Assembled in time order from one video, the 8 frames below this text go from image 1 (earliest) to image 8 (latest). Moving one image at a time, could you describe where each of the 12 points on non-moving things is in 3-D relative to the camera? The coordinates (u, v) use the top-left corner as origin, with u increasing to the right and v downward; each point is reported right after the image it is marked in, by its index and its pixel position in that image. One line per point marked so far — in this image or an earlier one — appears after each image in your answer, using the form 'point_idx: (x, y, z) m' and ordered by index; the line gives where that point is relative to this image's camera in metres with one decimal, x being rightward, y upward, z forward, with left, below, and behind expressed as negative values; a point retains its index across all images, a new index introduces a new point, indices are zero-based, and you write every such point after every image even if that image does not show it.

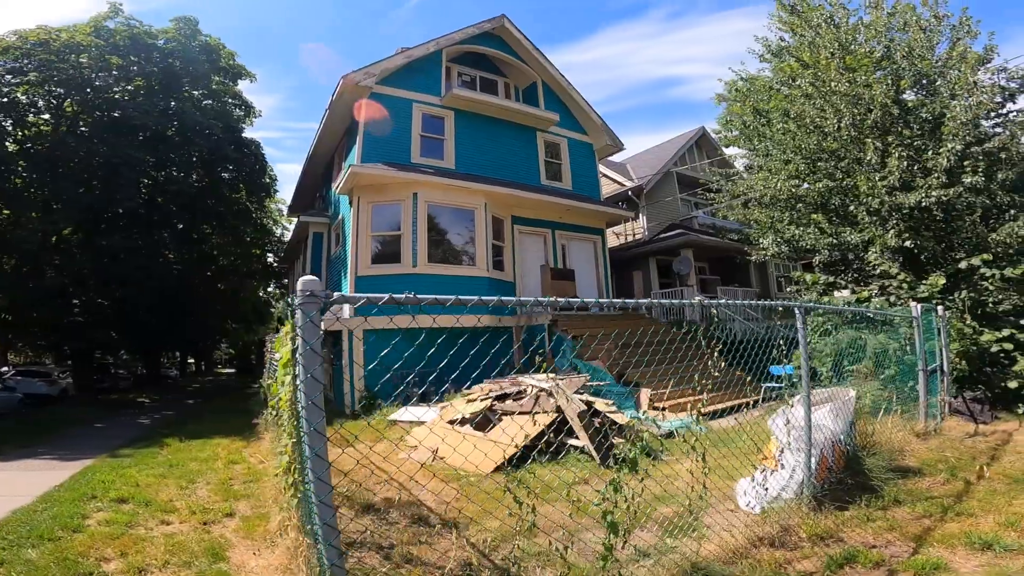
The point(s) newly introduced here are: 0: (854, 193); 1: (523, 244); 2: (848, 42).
0: (+7.5, +2.0, +11.4) m
1: (+0.3, +1.1, +12.8) m
2: (+7.9, +5.5, +12.0) m
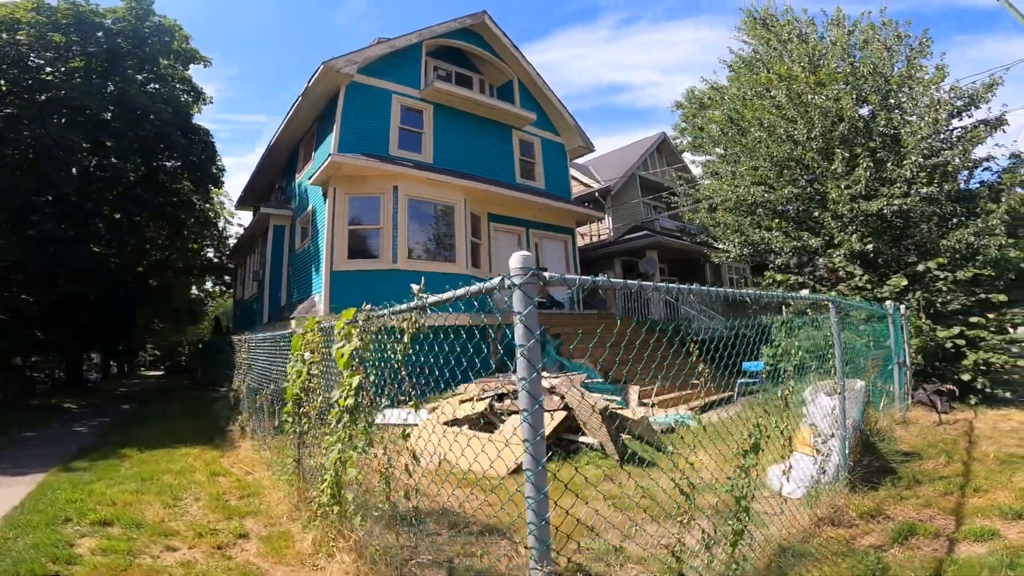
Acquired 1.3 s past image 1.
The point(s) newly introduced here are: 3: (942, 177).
0: (+7.0, +1.9, +11.9) m
1: (-0.3, +1.1, +12.5) m
2: (+7.4, +5.4, +12.6) m
3: (+8.9, +2.3, +10.9) m
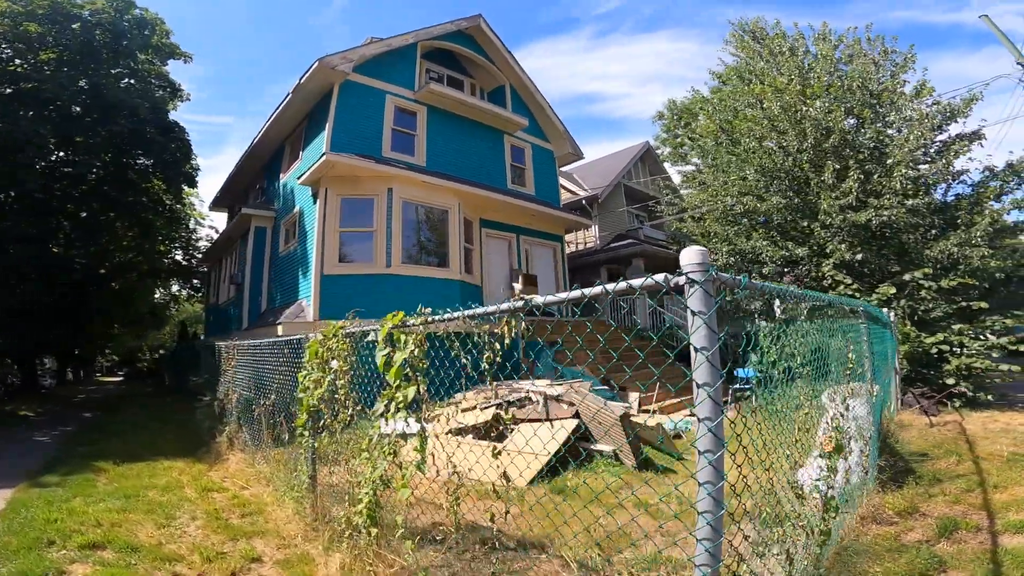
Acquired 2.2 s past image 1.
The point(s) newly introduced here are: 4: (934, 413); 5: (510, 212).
0: (+6.8, +1.7, +12.1) m
1: (-0.5, +0.9, +12.3) m
2: (+7.2, +5.2, +12.9) m
3: (+8.7, +2.1, +11.2) m
4: (+7.2, -2.2, +9.0) m
5: (-0.1, +1.8, +12.4) m
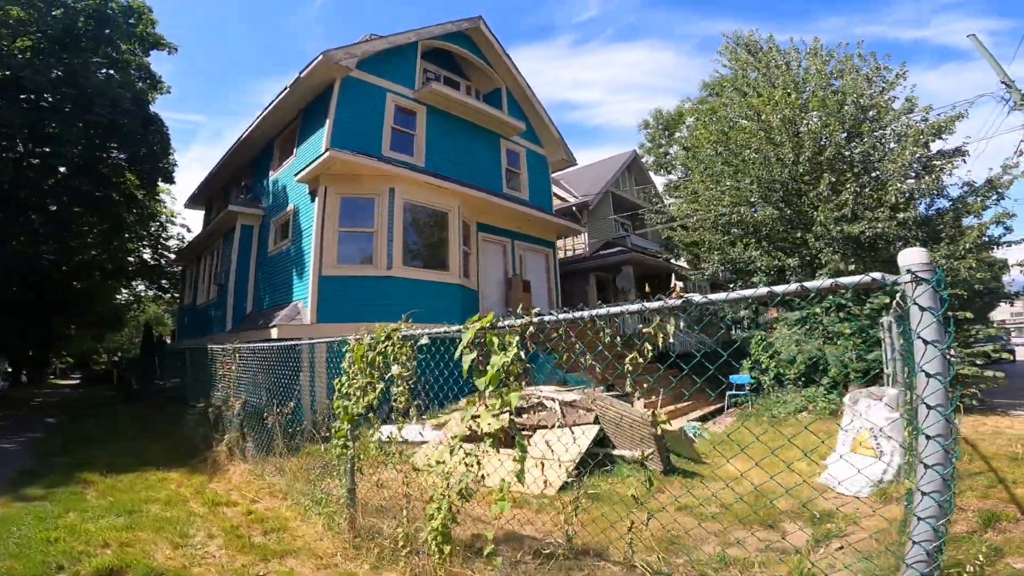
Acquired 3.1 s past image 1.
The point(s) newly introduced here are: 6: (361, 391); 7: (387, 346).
0: (+6.8, +1.5, +12.3) m
1: (-0.6, +0.8, +12.1) m
2: (+7.1, +5.0, +13.2) m
3: (+8.7, +1.9, +11.6) m
4: (+7.2, -2.3, +9.2) m
5: (-0.1, +1.7, +12.2) m
6: (-1.0, -0.7, +3.4) m
7: (-0.7, -0.4, +3.2) m
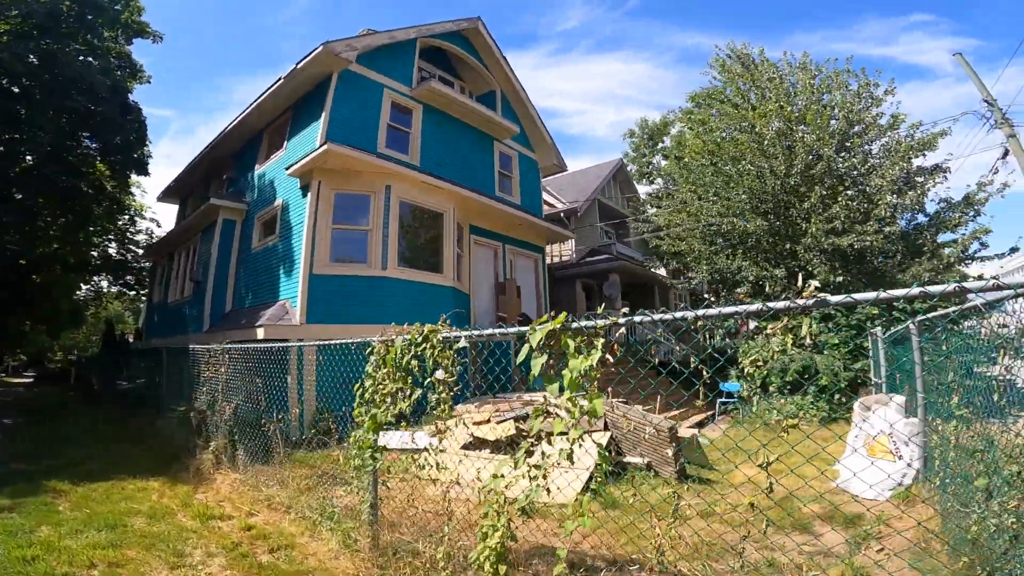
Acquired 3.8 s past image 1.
0: (+6.6, +1.2, +12.5) m
1: (-0.8, +0.7, +11.8) m
2: (+7.0, +4.7, +13.4) m
3: (+8.6, +1.6, +11.8) m
4: (+7.1, -2.6, +9.4) m
5: (-0.3, +1.6, +12.0) m
6: (-0.7, -0.6, +3.1) m
7: (-0.5, -0.3, +3.0) m
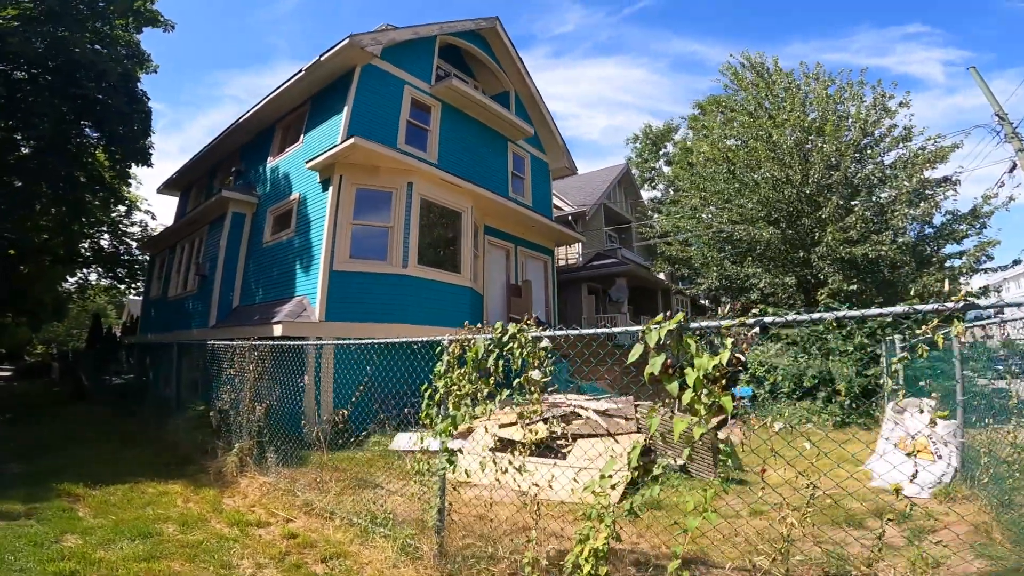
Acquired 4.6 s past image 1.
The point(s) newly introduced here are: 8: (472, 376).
0: (+6.9, +1.1, +12.5) m
1: (-0.5, +0.7, +11.7) m
2: (+7.3, +4.5, +13.4) m
3: (+8.9, +1.4, +11.9) m
4: (+7.4, -2.8, +9.3) m
5: (0.0, +1.5, +11.8) m
6: (-0.2, -0.6, +3.0) m
7: (0.0, -0.3, +2.8) m
8: (-0.2, -0.5, +2.9) m
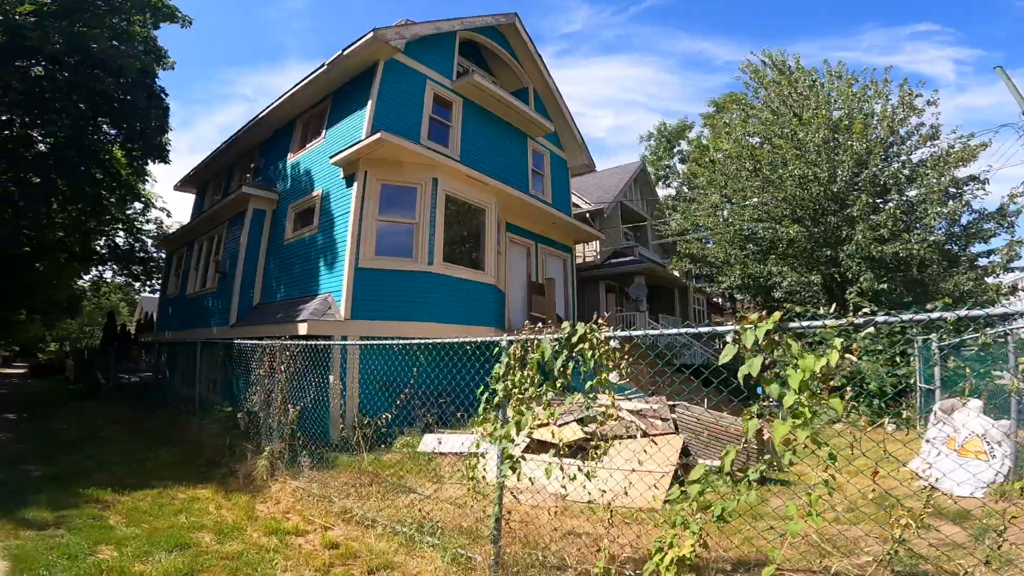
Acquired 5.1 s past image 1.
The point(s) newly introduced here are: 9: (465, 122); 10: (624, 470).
0: (+7.3, +1.1, +12.2) m
1: (0.0, +0.7, +11.5) m
2: (+7.8, +4.5, +13.1) m
3: (+9.3, +1.4, +11.6) m
4: (+7.8, -2.8, +9.1) m
5: (+0.5, +1.6, +11.7) m
6: (+0.1, -0.6, +2.8) m
7: (+0.4, -0.3, +2.6) m
8: (+0.1, -0.5, +2.7) m
9: (-0.9, +3.3, +10.2) m
10: (+1.1, -1.8, +5.2) m
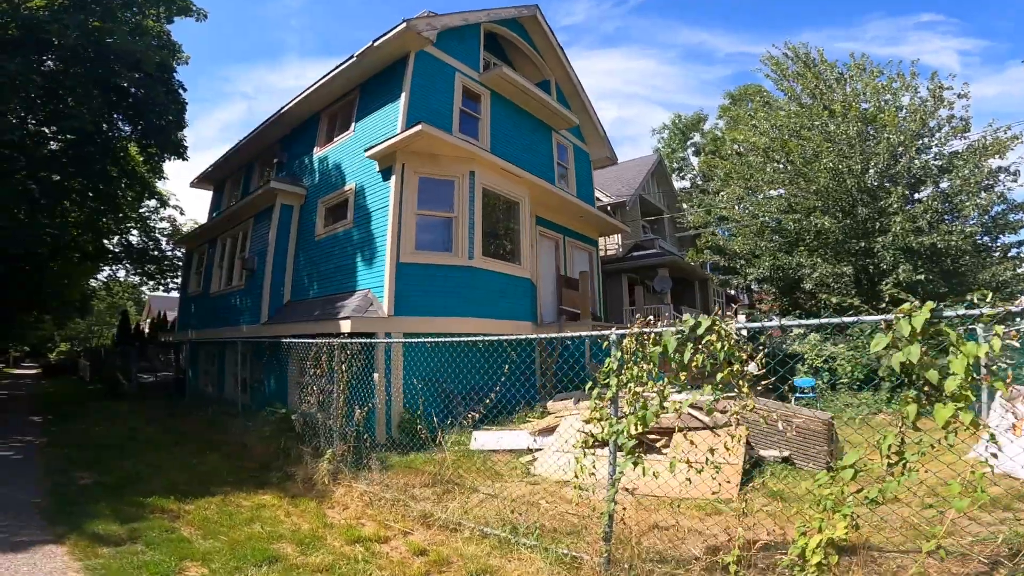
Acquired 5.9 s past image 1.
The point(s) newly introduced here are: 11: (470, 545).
0: (+8.0, +1.3, +12.0) m
1: (+0.6, +0.9, +11.3) m
2: (+8.4, +4.7, +12.9) m
3: (+10.0, +1.6, +11.4) m
4: (+8.5, -2.6, +8.9) m
5: (+1.1, +1.7, +11.4) m
6: (+0.8, -0.6, +2.6) m
7: (+1.0, -0.3, +2.4) m
8: (+0.8, -0.5, +2.5) m
9: (-0.3, +3.4, +10.0) m
10: (+1.7, -1.7, +5.0) m
11: (-0.3, -1.7, +3.6) m
